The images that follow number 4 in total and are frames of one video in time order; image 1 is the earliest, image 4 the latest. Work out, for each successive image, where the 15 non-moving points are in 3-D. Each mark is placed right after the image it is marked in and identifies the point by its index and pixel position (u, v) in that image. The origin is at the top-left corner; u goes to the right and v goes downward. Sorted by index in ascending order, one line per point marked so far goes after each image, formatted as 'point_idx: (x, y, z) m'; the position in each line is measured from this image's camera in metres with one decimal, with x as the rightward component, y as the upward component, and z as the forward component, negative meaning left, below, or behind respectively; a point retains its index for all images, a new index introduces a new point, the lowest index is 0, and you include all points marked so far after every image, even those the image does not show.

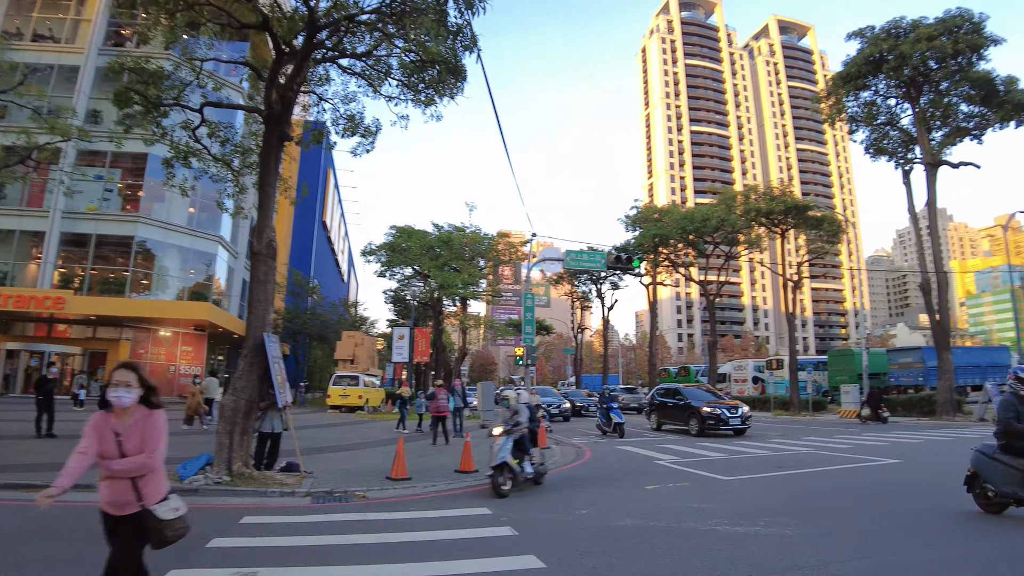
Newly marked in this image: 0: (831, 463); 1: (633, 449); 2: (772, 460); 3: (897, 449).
0: (+5.4, -3.0, +9.8) m
1: (+2.8, -3.6, +13.0) m
2: (+5.0, -3.2, +11.0) m
3: (+7.9, -3.3, +11.9) m
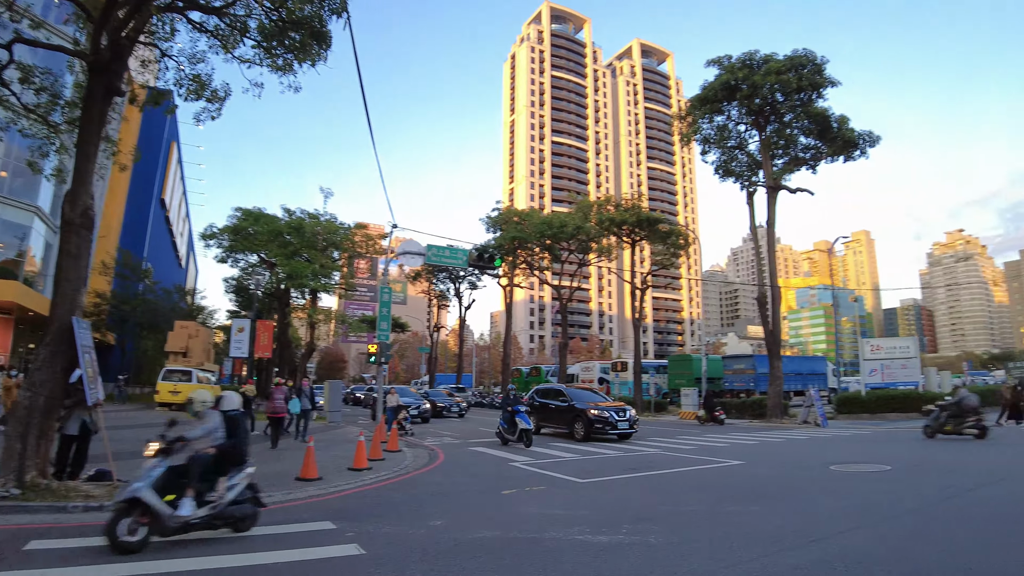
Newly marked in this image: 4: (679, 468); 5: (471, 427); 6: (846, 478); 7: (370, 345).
0: (+3.0, -3.1, +10.2) m
1: (-0.3, -3.6, +12.7) m
2: (+2.3, -3.3, +11.3) m
3: (+4.9, -3.6, +12.8) m
4: (+3.0, -3.1, +9.9) m
5: (-1.3, -4.7, +19.6) m
6: (+4.2, -2.4, +7.1) m
7: (-4.4, -1.8, +18.3) m
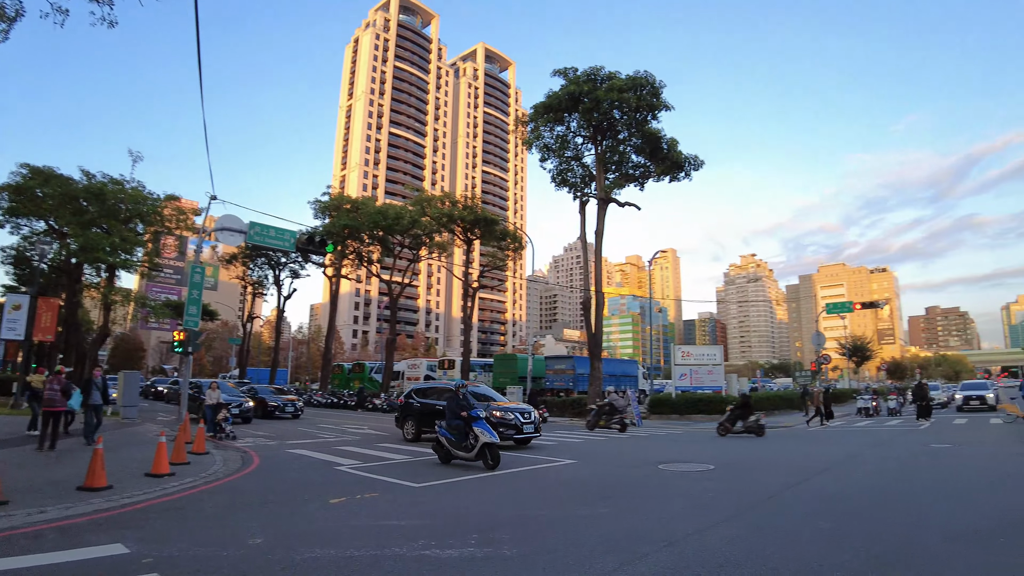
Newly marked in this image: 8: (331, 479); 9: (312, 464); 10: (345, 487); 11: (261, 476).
0: (+0.1, -3.1, +10.3) m
1: (-3.8, -3.4, +11.6) m
2: (-0.9, -3.3, +11.1) m
3: (+1.1, -3.7, +13.3) m
4: (+0.2, -3.1, +10.0) m
5: (-6.8, -4.3, +18.1) m
6: (+2.2, -2.6, +7.6) m
7: (-9.2, -1.2, +15.9) m
8: (-2.5, -2.8, +8.5) m
9: (-3.3, -3.0, +9.6) m
10: (-2.2, -2.8, +8.0) m
11: (-3.7, -2.8, +8.7) m
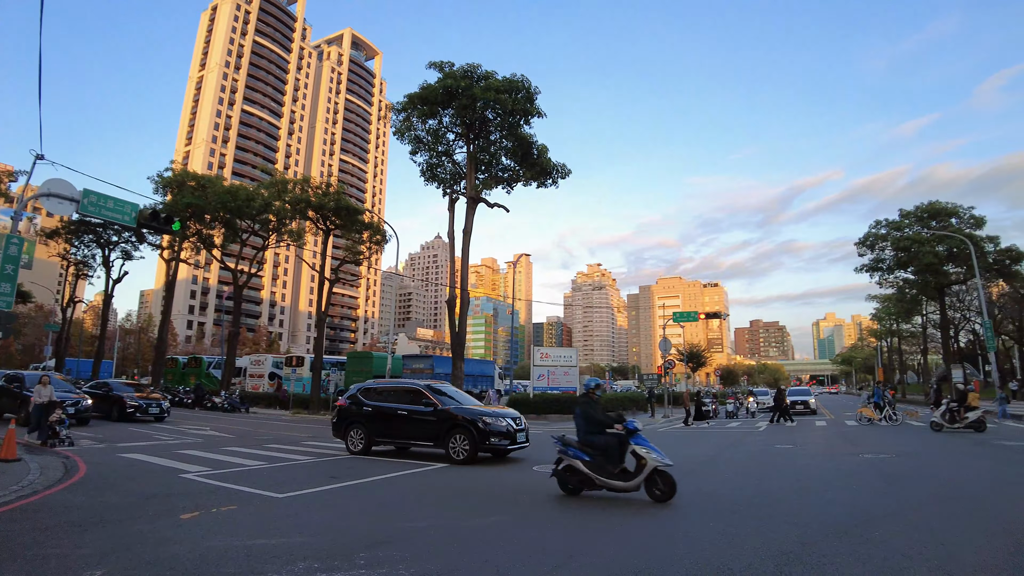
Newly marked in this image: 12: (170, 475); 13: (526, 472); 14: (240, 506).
0: (-2.0, -3.1, +9.8) m
1: (-6.2, -3.1, +10.2) m
2: (-3.2, -3.1, +10.4) m
3: (-1.9, -3.7, +13.0) m
4: (-1.9, -3.0, +9.5) m
5: (-10.7, -3.8, +15.7) m
6: (+0.6, -2.6, +7.7) m
7: (-12.3, -0.6, +13.0) m
8: (-4.2, -2.7, +7.4) m
9: (-5.2, -2.8, +8.3) m
10: (-3.7, -2.6, +7.0) m
11: (-5.3, -2.5, +7.3) m
12: (-5.0, -2.8, +8.4) m
13: (+0.2, -3.0, +9.4) m
14: (-3.2, -2.6, +6.9) m
